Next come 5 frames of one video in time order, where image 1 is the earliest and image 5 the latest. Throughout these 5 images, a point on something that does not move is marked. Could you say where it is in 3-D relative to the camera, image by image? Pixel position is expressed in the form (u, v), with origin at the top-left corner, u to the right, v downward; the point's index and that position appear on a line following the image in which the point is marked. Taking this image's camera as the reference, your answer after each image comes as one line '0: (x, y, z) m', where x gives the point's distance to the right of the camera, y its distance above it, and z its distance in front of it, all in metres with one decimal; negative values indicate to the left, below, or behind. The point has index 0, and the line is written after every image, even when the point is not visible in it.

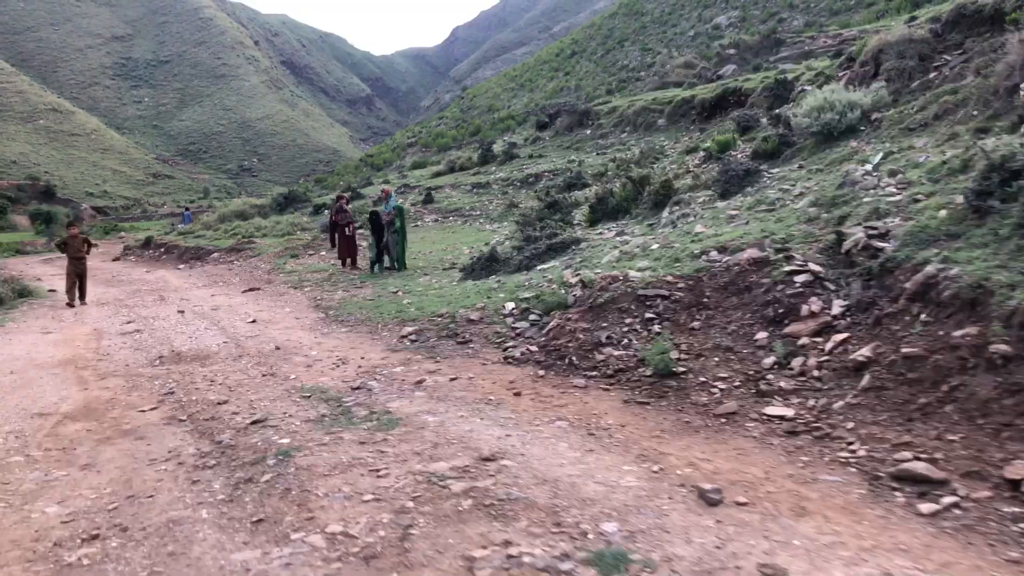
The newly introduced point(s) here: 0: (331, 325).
0: (-1.8, -0.4, +8.6) m
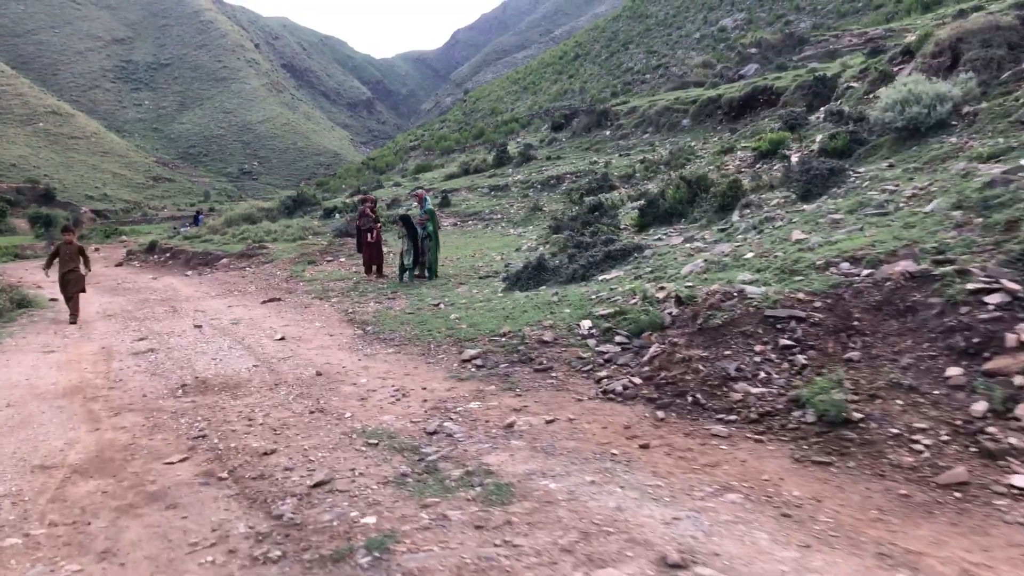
0: (-1.2, -0.5, +7.6) m
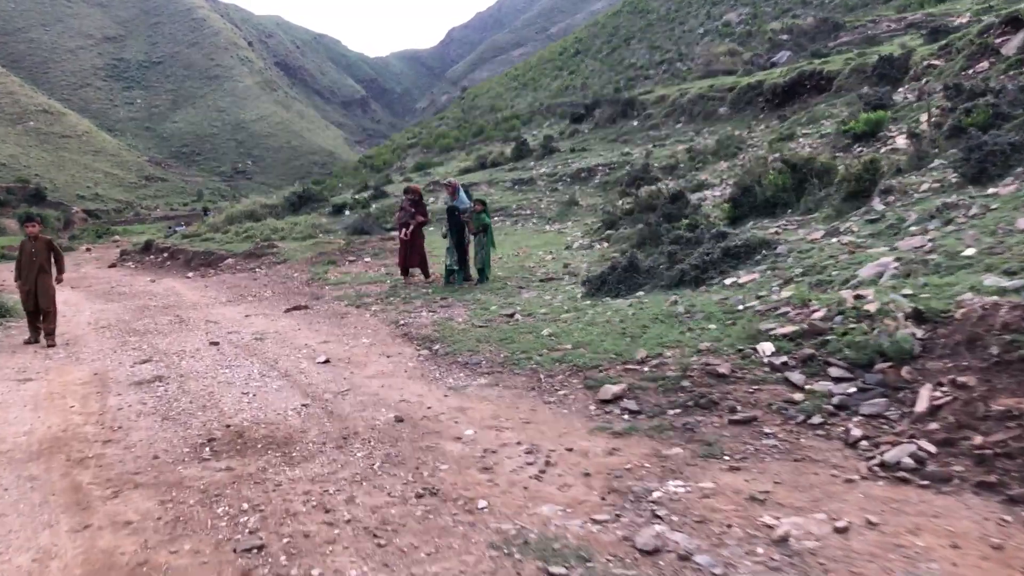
0: (-0.4, -0.6, +5.8) m
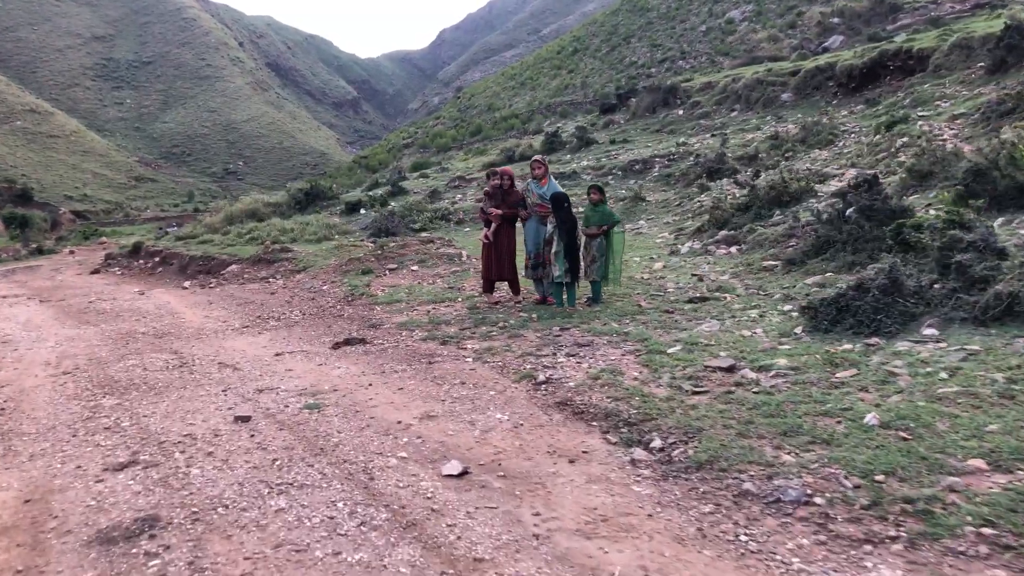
0: (+0.8, -0.8, +2.8) m
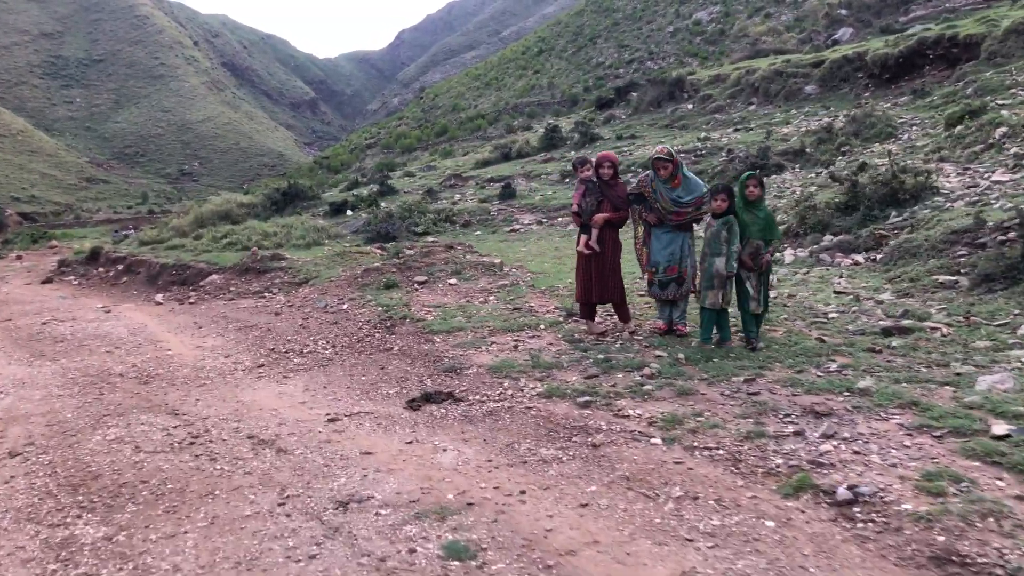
0: (+1.9, -0.9, +0.8) m
